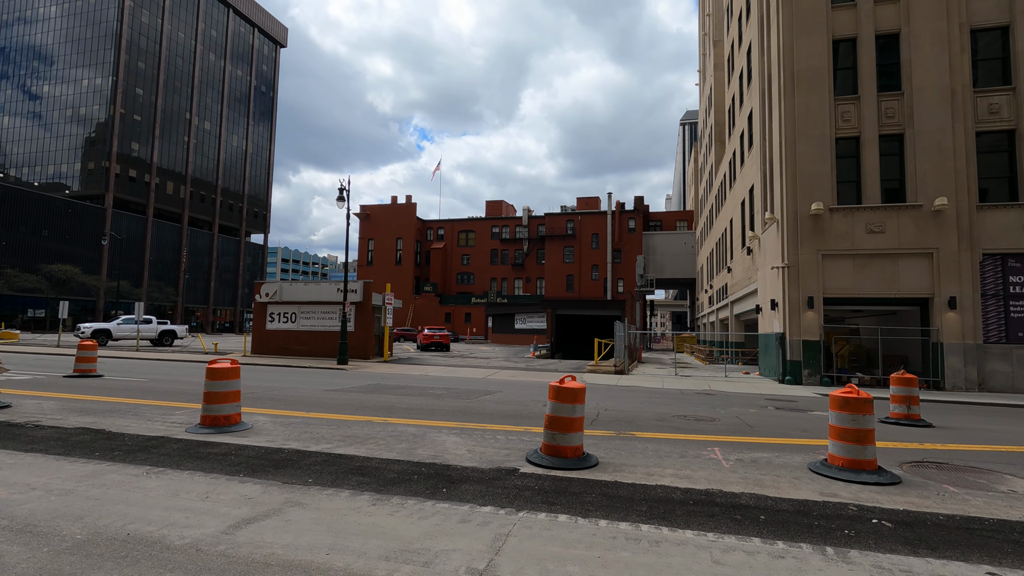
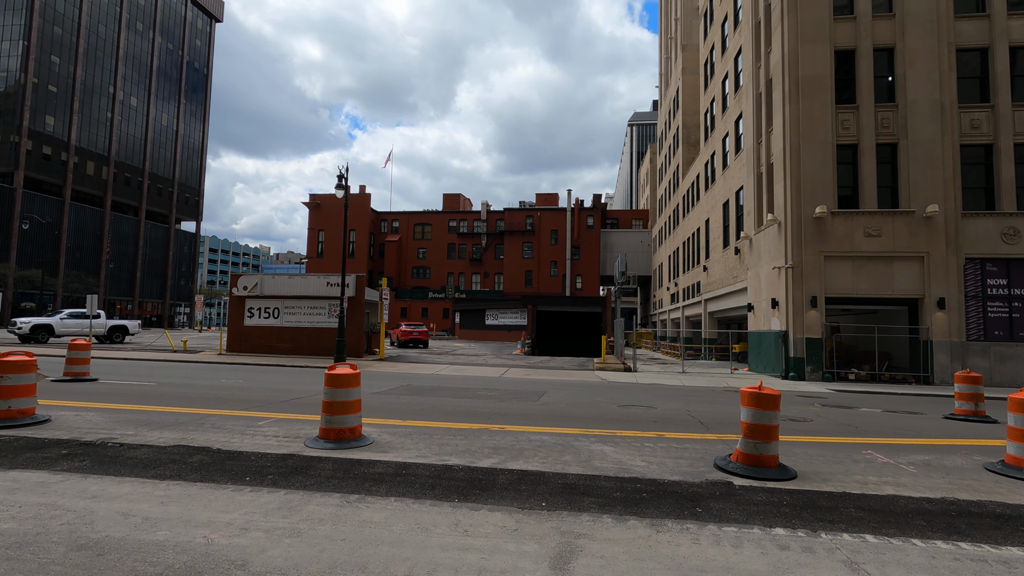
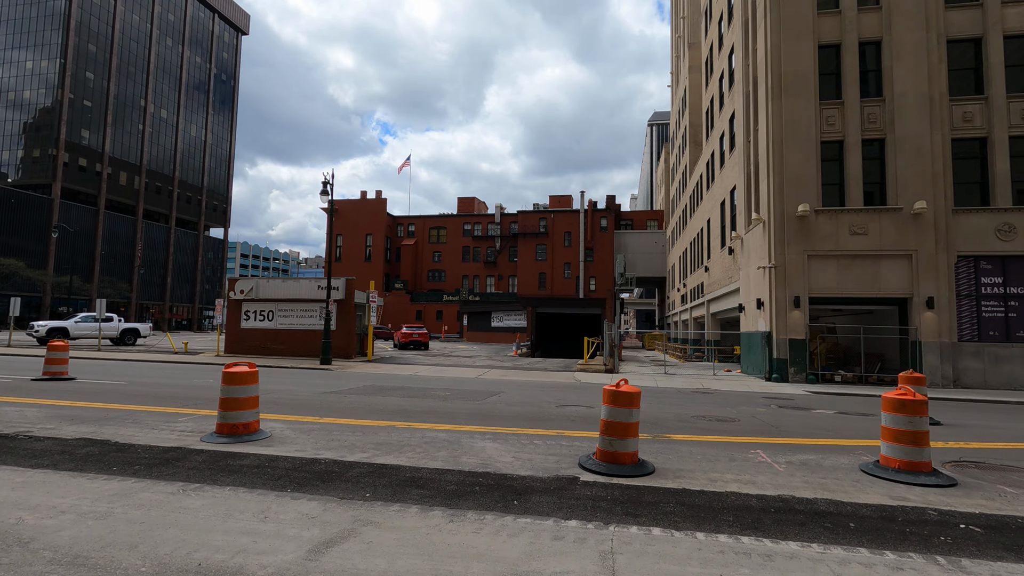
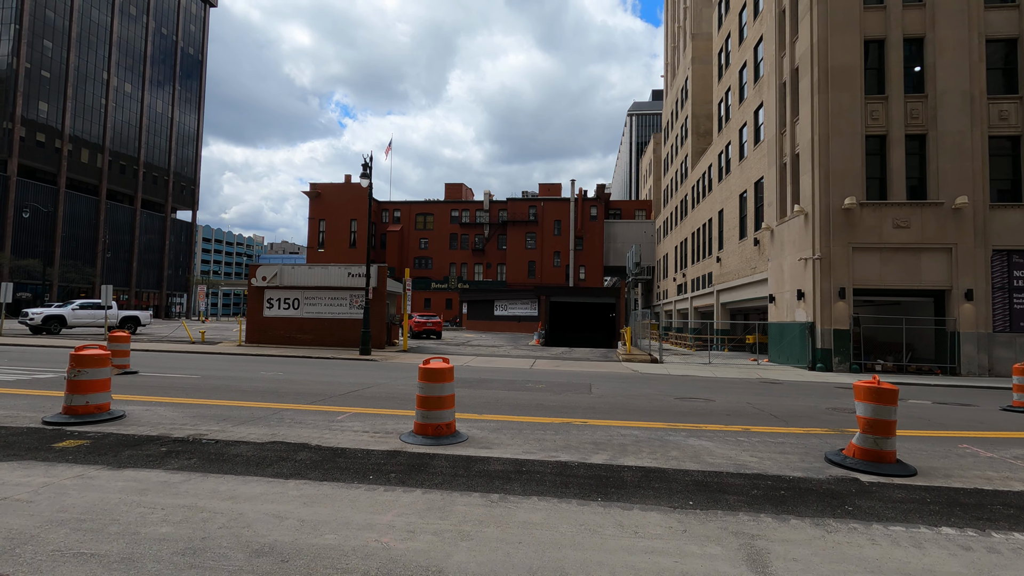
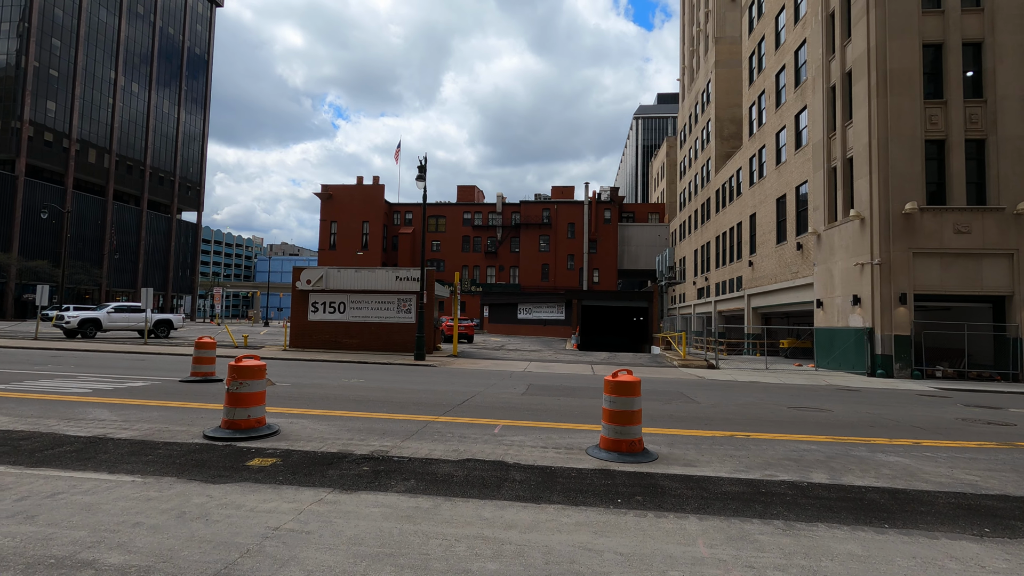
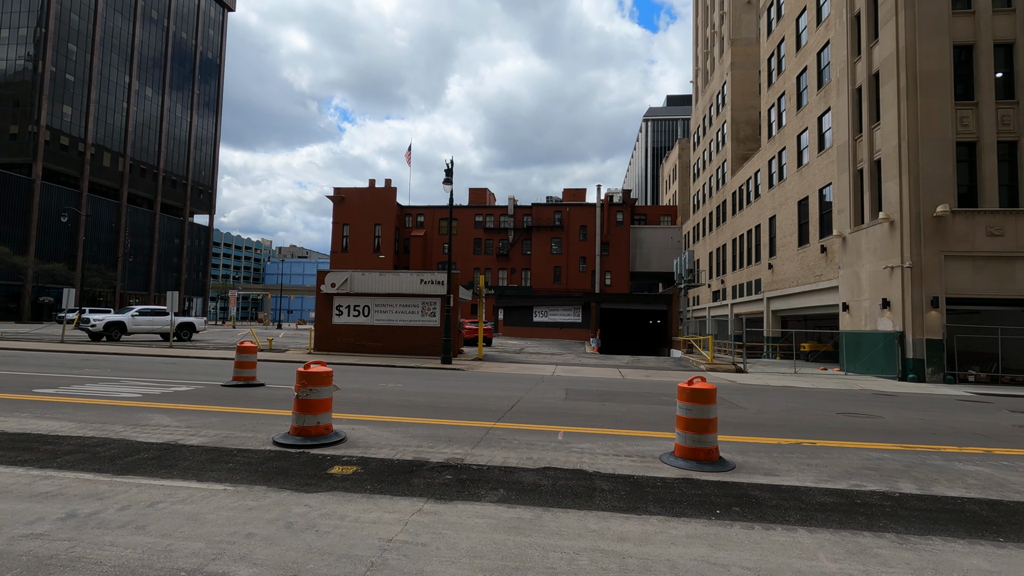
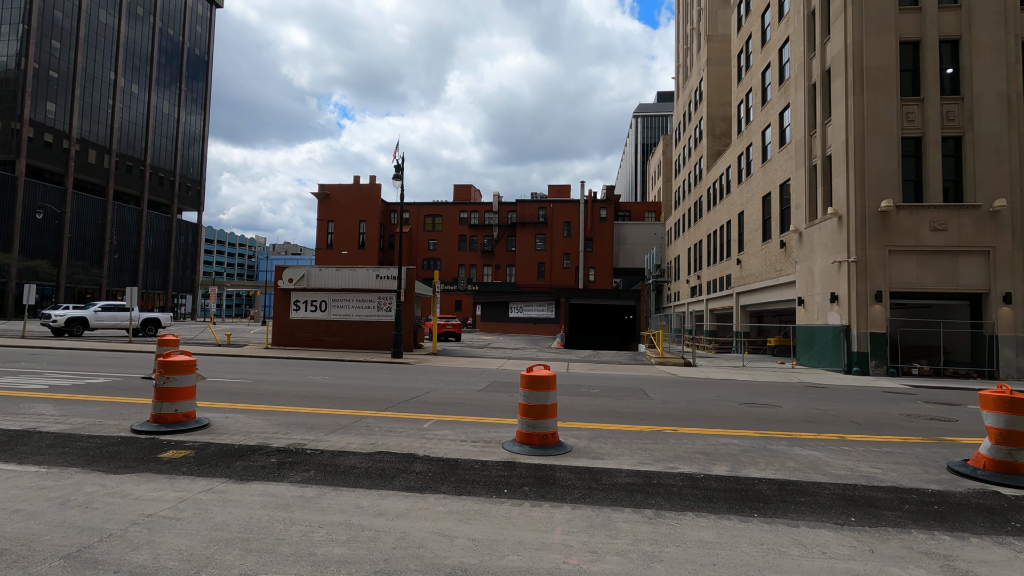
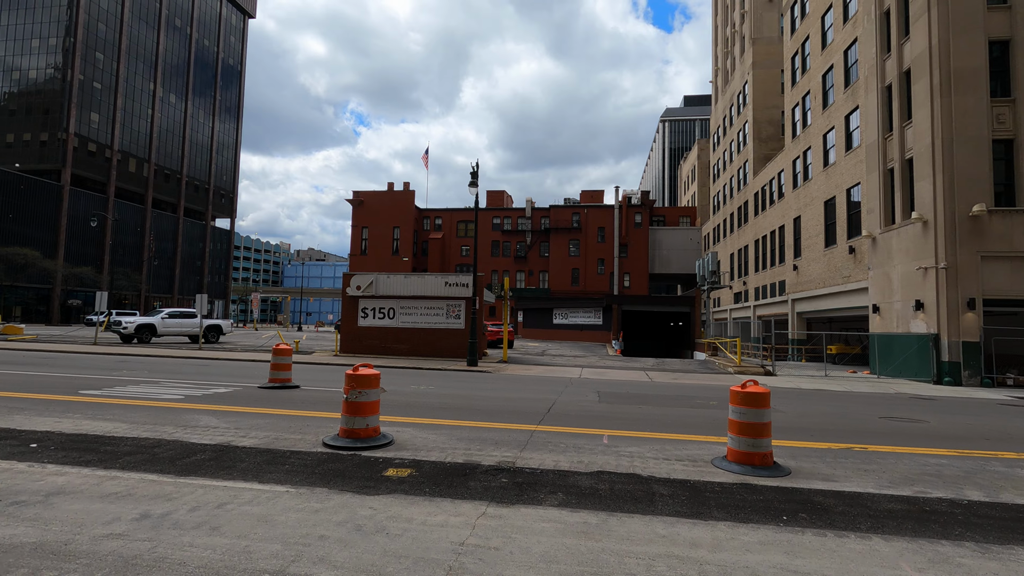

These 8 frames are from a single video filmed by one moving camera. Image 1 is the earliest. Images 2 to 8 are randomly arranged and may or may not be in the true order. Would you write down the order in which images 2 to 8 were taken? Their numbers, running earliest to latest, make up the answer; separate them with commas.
3, 2, 4, 7, 5, 6, 8
